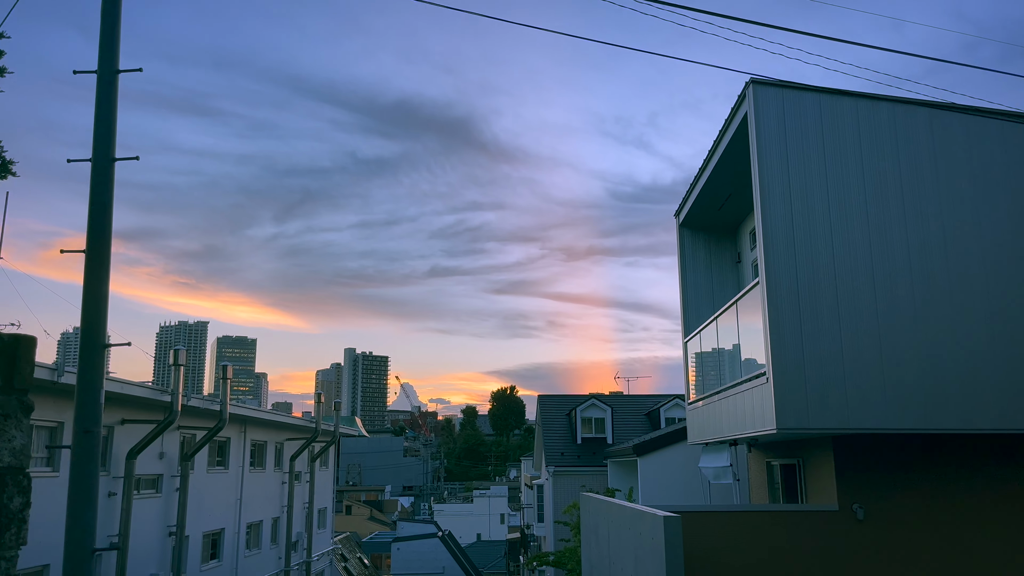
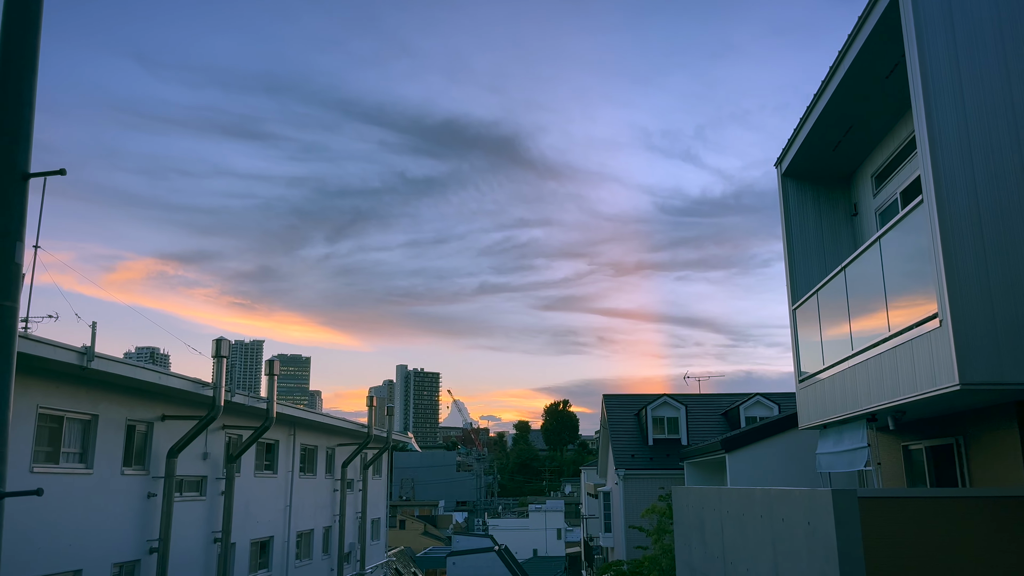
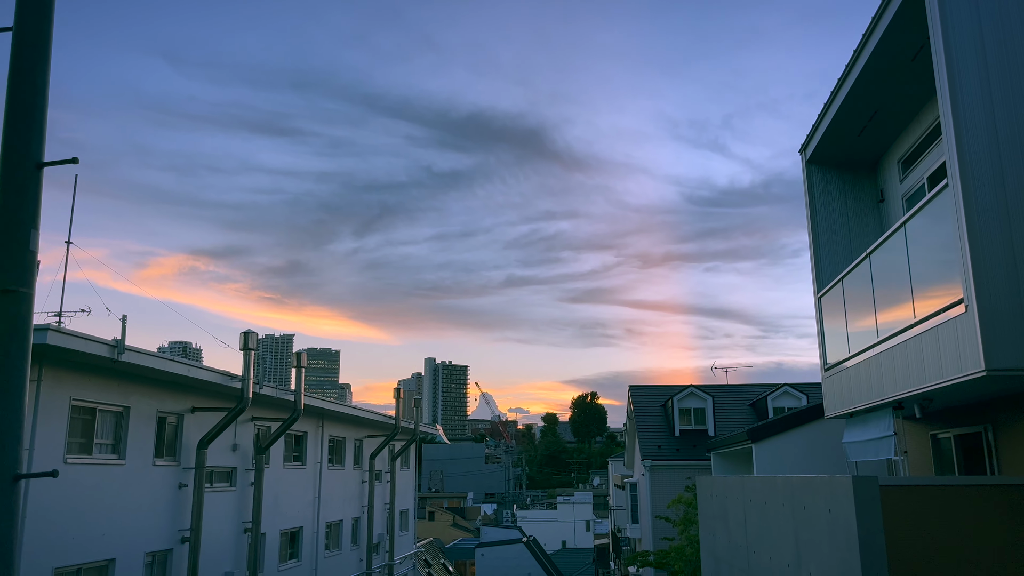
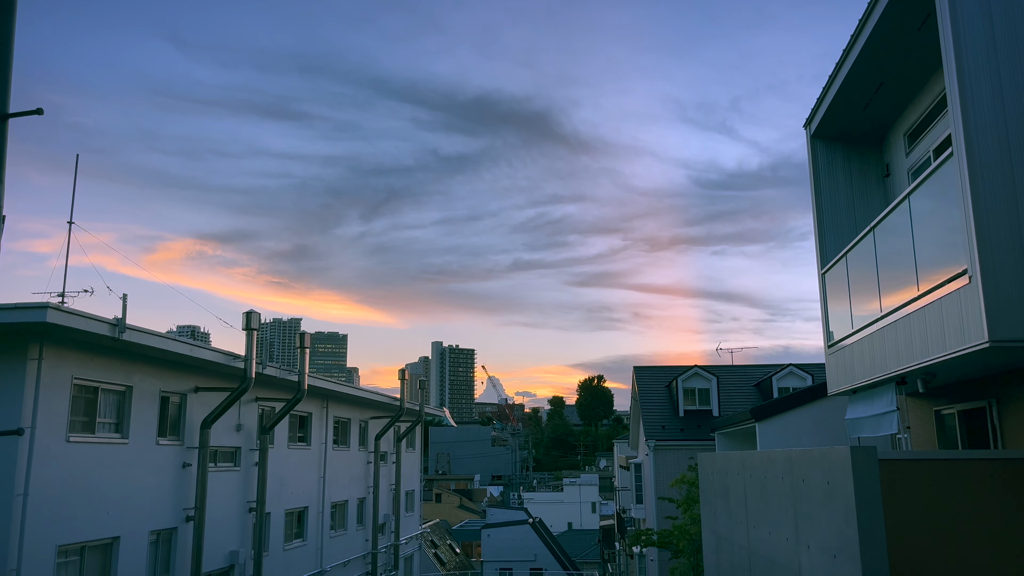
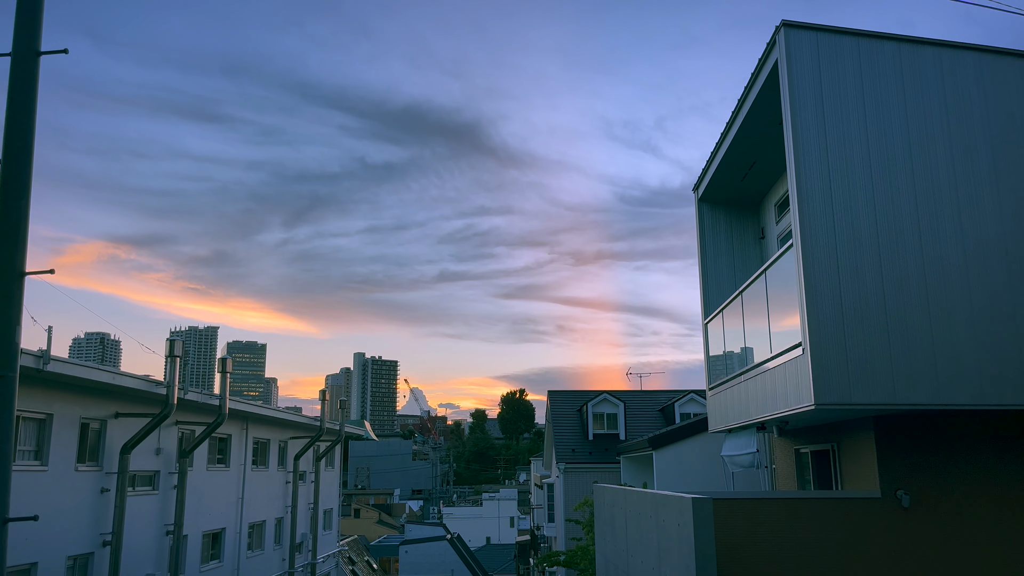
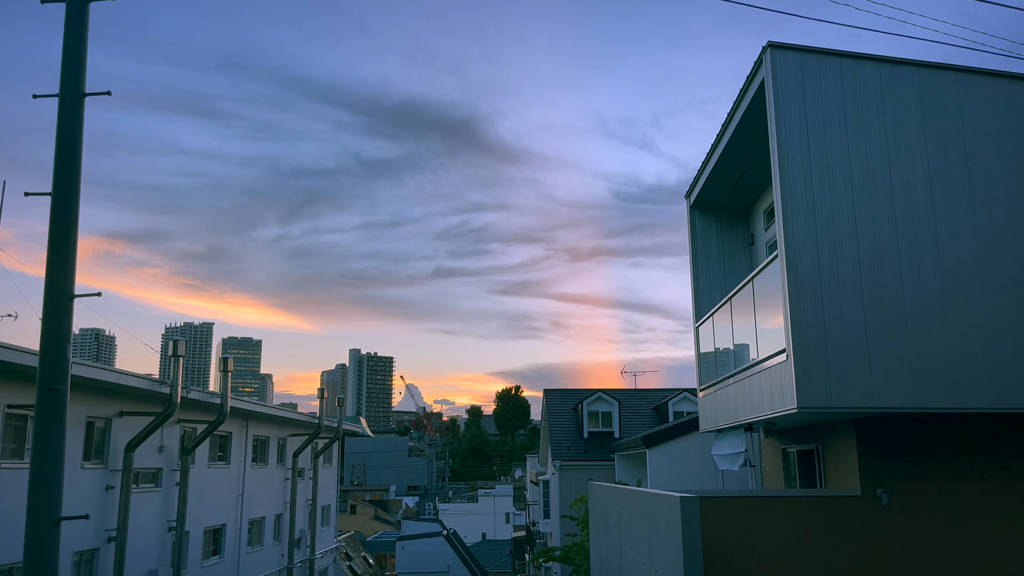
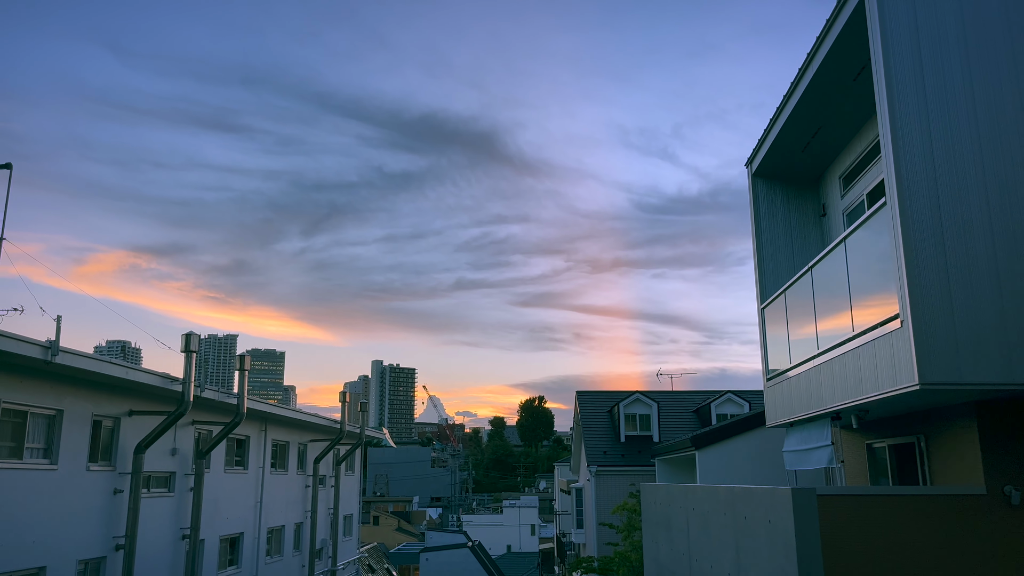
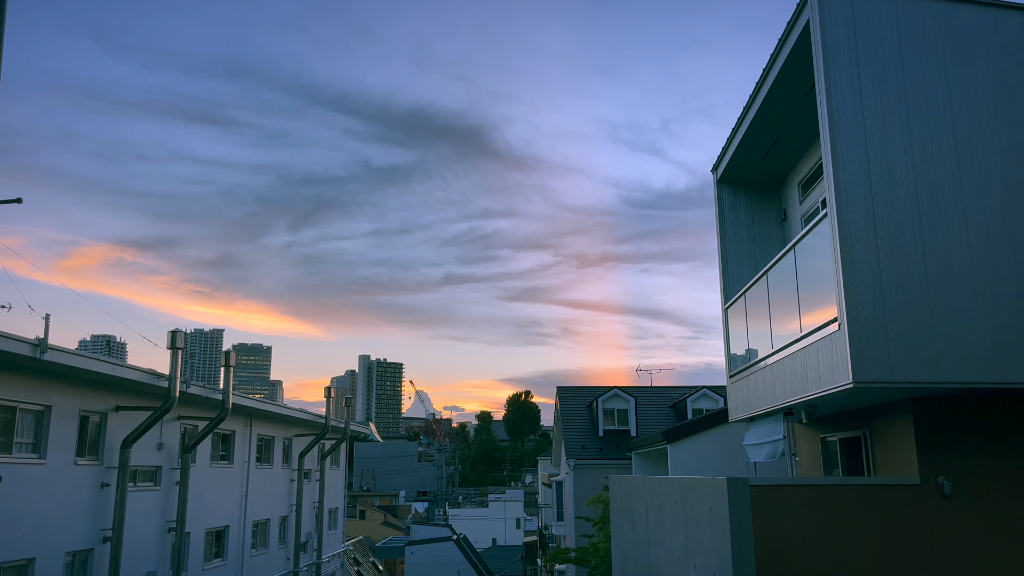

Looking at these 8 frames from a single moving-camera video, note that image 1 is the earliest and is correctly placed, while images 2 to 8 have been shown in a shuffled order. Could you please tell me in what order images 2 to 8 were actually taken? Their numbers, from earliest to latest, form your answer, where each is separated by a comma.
6, 5, 8, 7, 2, 3, 4
